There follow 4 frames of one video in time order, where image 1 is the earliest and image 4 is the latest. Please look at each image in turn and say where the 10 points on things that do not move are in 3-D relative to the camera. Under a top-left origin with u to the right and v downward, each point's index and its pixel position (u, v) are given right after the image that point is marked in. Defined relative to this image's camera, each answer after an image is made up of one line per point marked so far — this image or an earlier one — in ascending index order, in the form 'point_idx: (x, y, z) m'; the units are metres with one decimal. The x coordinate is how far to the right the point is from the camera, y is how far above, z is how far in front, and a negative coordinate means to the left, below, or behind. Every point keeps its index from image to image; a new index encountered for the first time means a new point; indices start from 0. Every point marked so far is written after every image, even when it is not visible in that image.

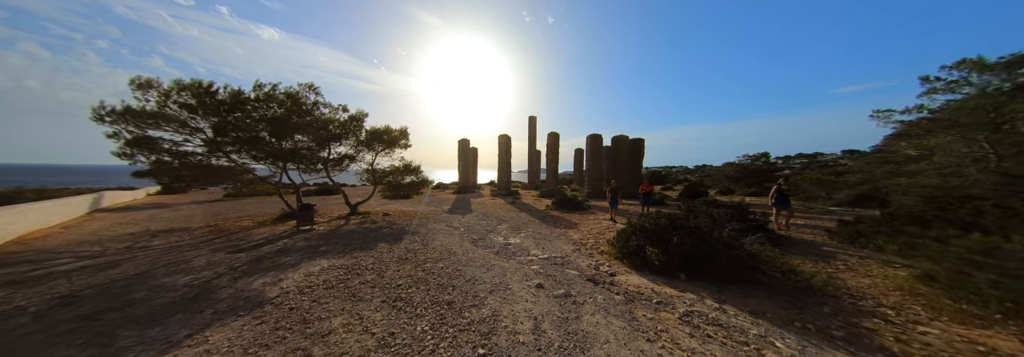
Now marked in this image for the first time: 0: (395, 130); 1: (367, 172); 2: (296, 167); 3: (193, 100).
0: (-5.6, +2.3, +10.4) m
1: (-7.3, +0.4, +10.8) m
2: (-8.4, +0.5, +8.6) m
3: (-10.2, +2.5, +7.0) m
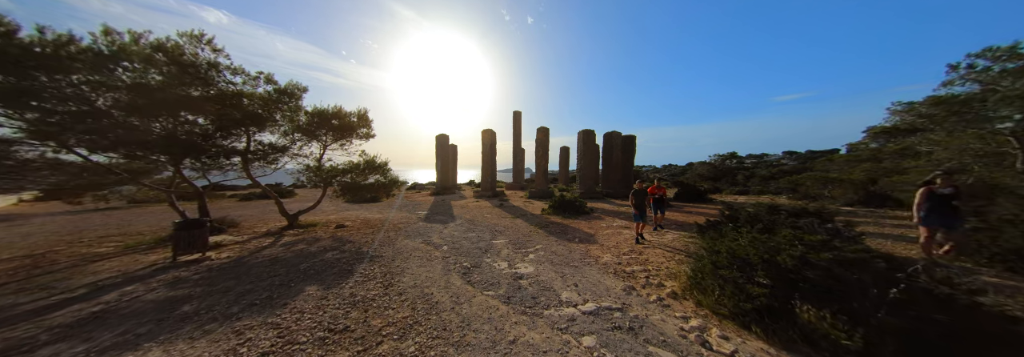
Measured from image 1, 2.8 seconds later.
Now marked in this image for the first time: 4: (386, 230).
0: (-5.8, +2.3, +7.8) m
1: (-7.5, +0.4, +8.1) m
2: (-8.4, +0.4, +5.8) m
3: (-10.0, +2.5, +4.0) m
4: (-4.7, -1.9, +8.1) m
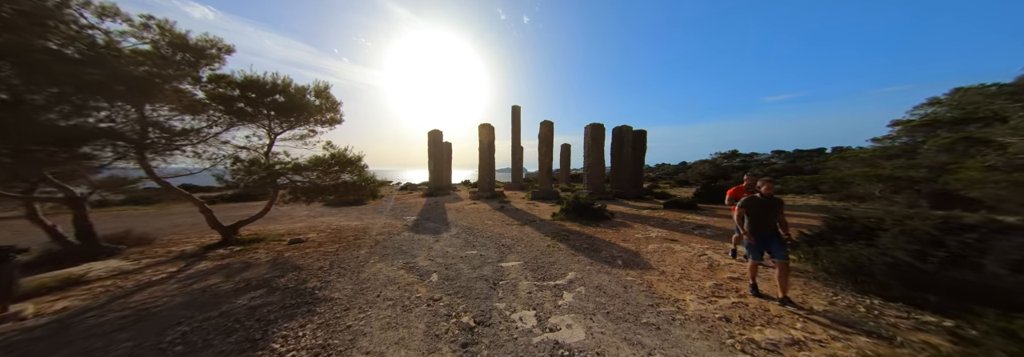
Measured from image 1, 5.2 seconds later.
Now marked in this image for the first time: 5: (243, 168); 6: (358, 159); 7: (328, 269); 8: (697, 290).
0: (-5.4, +2.3, +5.8) m
1: (-7.2, +0.4, +6.0) m
2: (-8.1, +0.4, +3.7) m
3: (-9.7, +2.5, +1.9) m
4: (-4.4, -1.9, +6.2) m
5: (-7.1, +0.3, +5.9) m
6: (-5.2, +0.6, +7.5) m
7: (-3.8, -1.8, +4.5) m
8: (+2.8, -1.7, +3.3) m
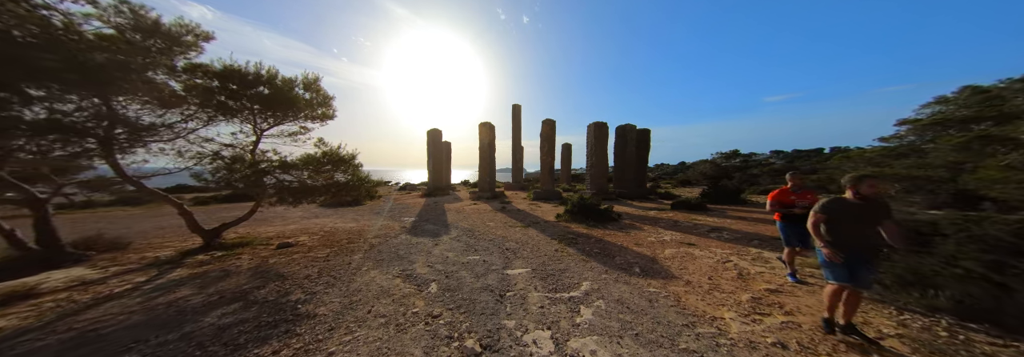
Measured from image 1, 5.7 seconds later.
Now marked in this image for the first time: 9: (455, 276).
0: (-5.3, +2.3, +5.4) m
1: (-7.1, +0.4, +5.6) m
2: (-7.9, +0.5, +3.2) m
3: (-9.5, +2.5, +1.5) m
4: (-4.2, -1.9, +5.7) m
5: (-7.0, +0.3, +5.5) m
6: (-5.1, +0.6, +7.1) m
7: (-3.7, -1.8, +4.1) m
8: (+3.0, -1.7, +2.9) m
9: (-1.1, -1.8, +4.2) m
